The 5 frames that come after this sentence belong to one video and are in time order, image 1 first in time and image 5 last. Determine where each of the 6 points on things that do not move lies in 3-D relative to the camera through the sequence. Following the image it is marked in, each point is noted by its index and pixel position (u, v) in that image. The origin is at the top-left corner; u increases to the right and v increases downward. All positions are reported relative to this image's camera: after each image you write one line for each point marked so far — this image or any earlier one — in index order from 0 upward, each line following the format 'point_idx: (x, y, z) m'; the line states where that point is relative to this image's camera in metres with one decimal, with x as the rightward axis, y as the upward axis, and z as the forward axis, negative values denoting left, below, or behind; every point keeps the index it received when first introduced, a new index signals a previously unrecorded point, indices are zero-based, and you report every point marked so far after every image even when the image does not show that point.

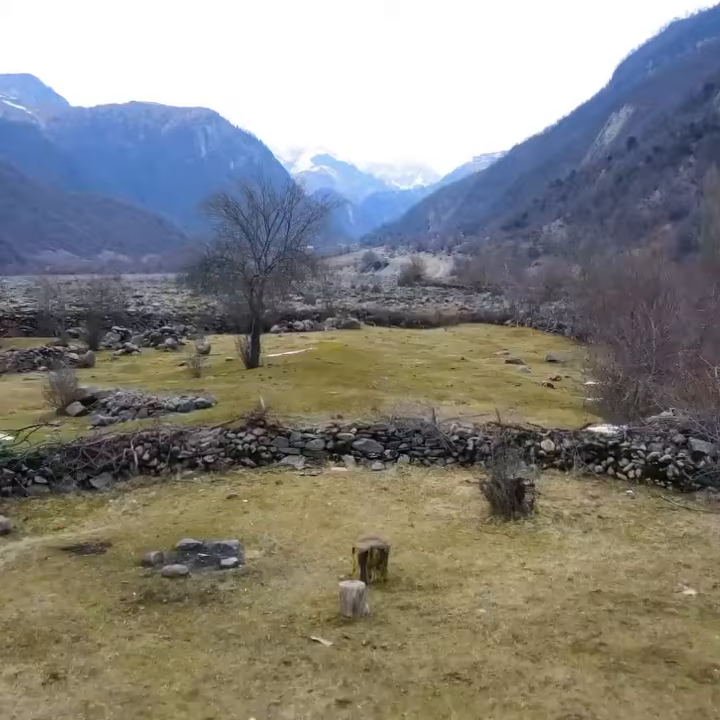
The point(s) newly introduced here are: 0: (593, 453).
0: (+3.8, -1.6, +11.4) m
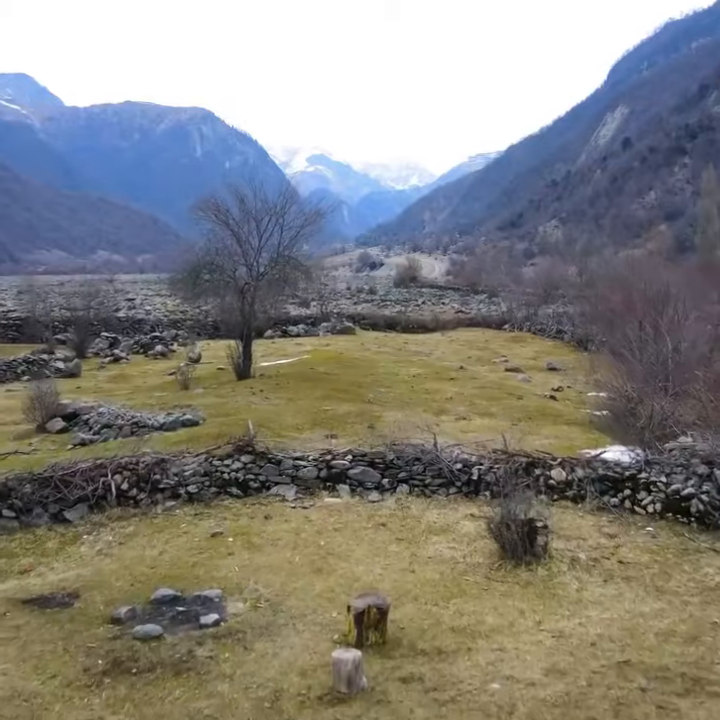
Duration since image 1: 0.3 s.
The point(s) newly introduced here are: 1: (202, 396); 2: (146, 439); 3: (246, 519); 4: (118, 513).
0: (+3.8, -1.9, +10.5) m
1: (-4.6, -1.0, +19.9) m
2: (-4.7, -1.8, +15.1) m
3: (-1.7, -2.4, +10.5) m
4: (-3.8, -2.4, +10.9) m
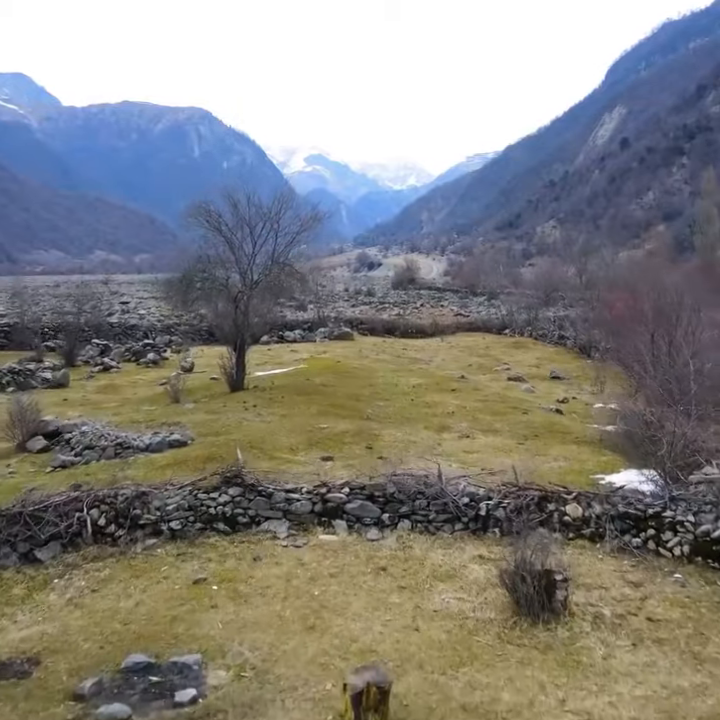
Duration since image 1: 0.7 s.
0: (+3.7, -2.3, +9.6) m
1: (-4.6, -1.4, +19.0) m
2: (-4.7, -2.1, +14.2) m
3: (-1.8, -2.8, +9.5) m
4: (-3.8, -2.8, +9.9) m
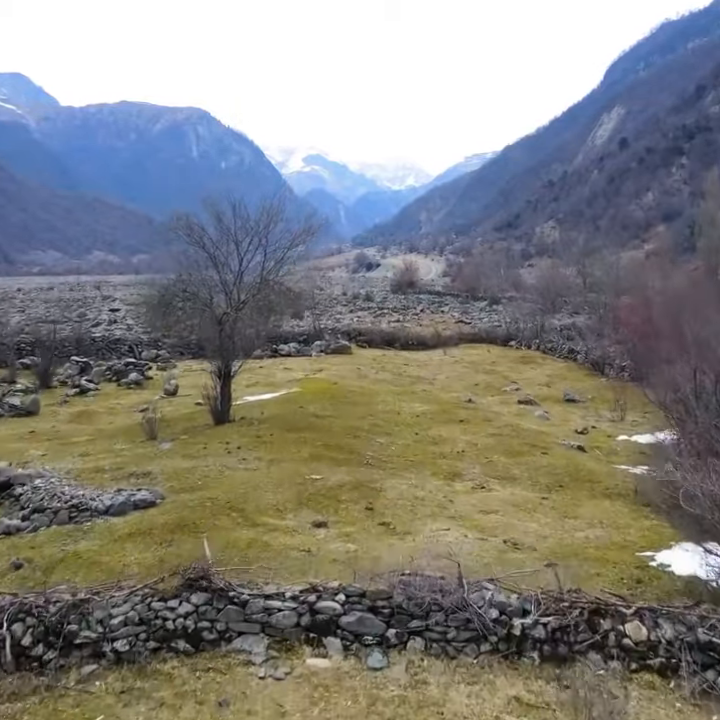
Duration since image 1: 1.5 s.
0: (+3.7, -3.1, +7.3) m
1: (-4.7, -2.3, +16.7) m
2: (-4.8, -3.0, +11.9) m
3: (-1.8, -3.6, +7.3) m
4: (-3.9, -3.6, +7.6) m
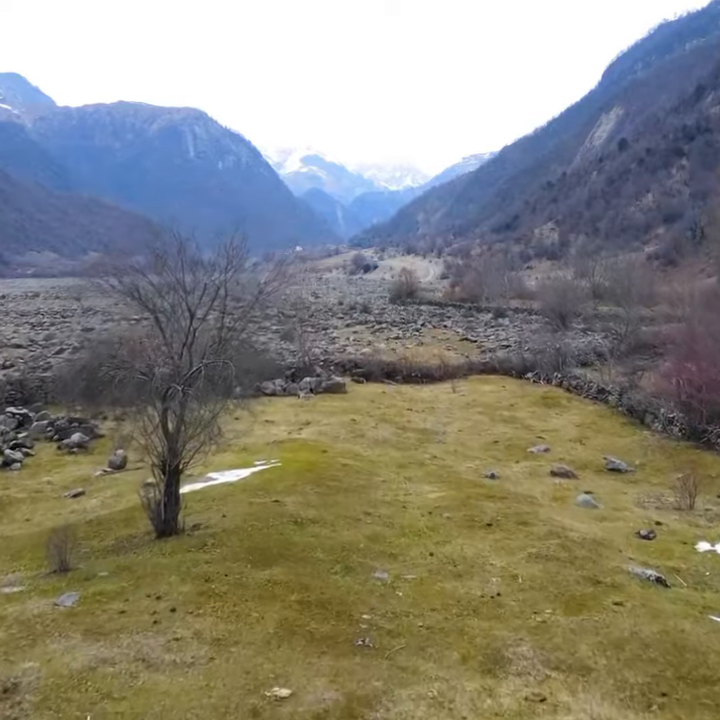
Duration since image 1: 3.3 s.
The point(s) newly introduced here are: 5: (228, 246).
0: (+3.6, -5.1, +1.9) m
1: (-4.8, -4.2, +11.2) m
2: (-4.9, -4.9, +6.5) m
3: (-1.9, -5.6, +1.8) m
4: (-3.9, -5.6, +2.2) m
5: (-3.2, +3.2, +18.0) m
